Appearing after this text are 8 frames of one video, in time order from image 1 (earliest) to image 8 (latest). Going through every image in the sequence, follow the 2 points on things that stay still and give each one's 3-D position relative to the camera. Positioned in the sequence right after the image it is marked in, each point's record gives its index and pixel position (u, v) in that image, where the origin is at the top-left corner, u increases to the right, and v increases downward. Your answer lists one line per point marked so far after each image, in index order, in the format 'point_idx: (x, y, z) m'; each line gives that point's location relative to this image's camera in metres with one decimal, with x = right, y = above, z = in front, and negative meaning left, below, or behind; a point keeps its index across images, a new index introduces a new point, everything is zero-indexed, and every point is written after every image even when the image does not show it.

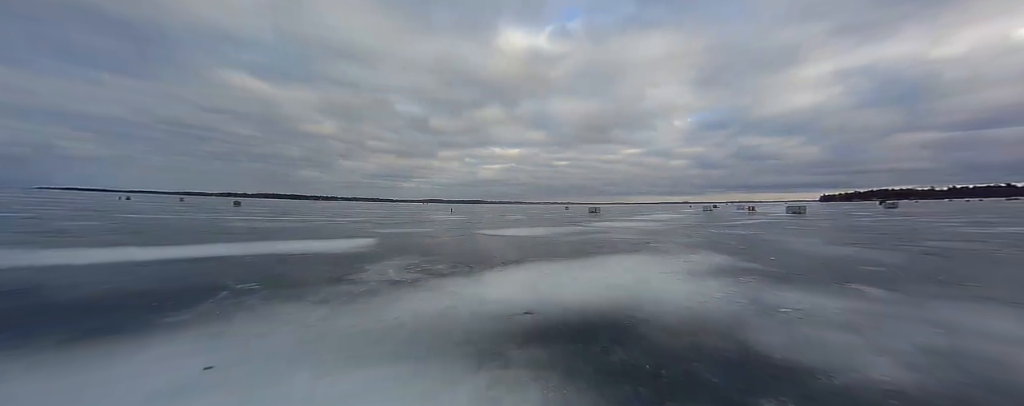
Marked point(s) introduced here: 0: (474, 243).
0: (-2.4, -2.4, +19.6) m
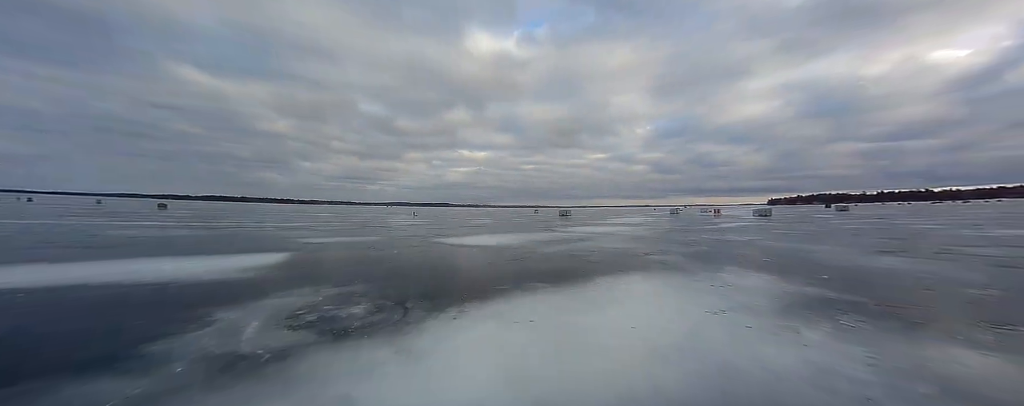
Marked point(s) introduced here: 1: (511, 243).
0: (-4.1, -2.5, +15.4) m
1: (-0.1, -2.1, +16.3) m
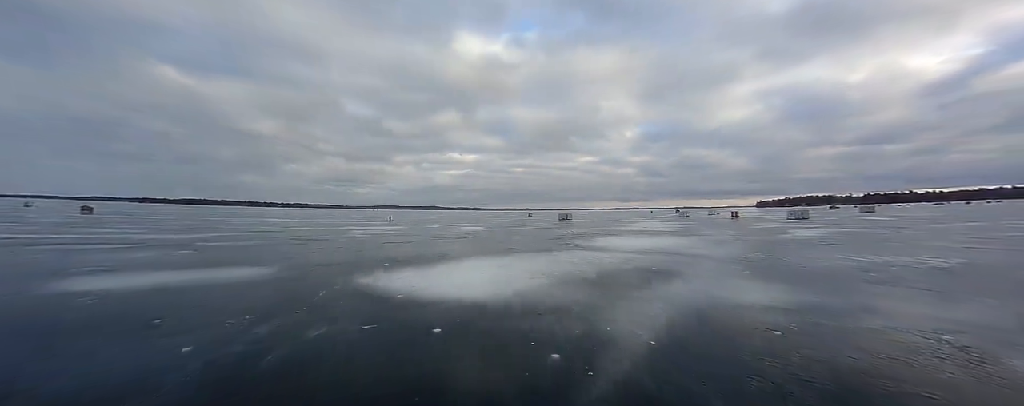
0: (-3.7, -2.4, +6.5) m
1: (+0.3, -2.1, +7.5) m
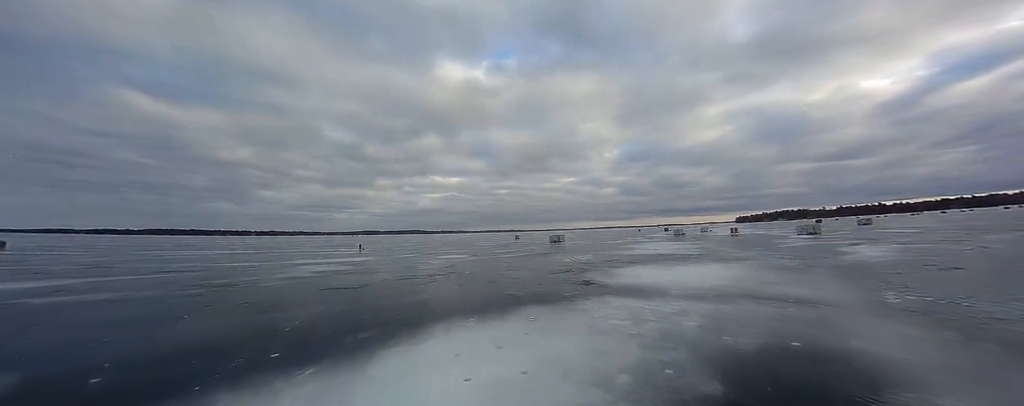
0: (-3.3, -2.6, +1.3) m
1: (+0.7, -2.3, +2.6) m
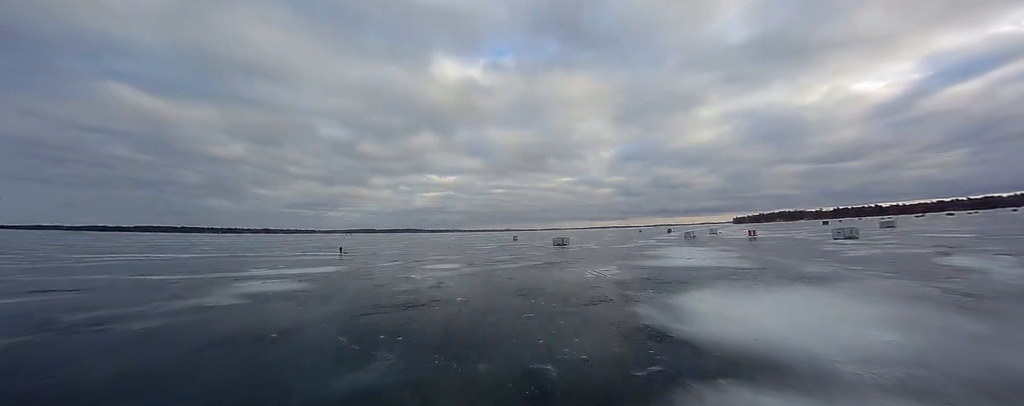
0: (-2.7, -2.6, -3.3) m
1: (+1.2, -2.2, -2.0) m
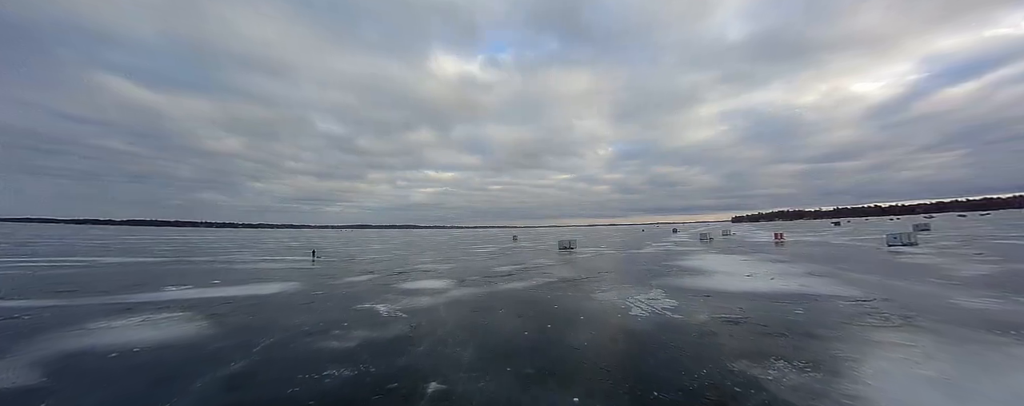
0: (-2.2, -2.7, -8.5) m
1: (+1.7, -2.3, -7.2) m
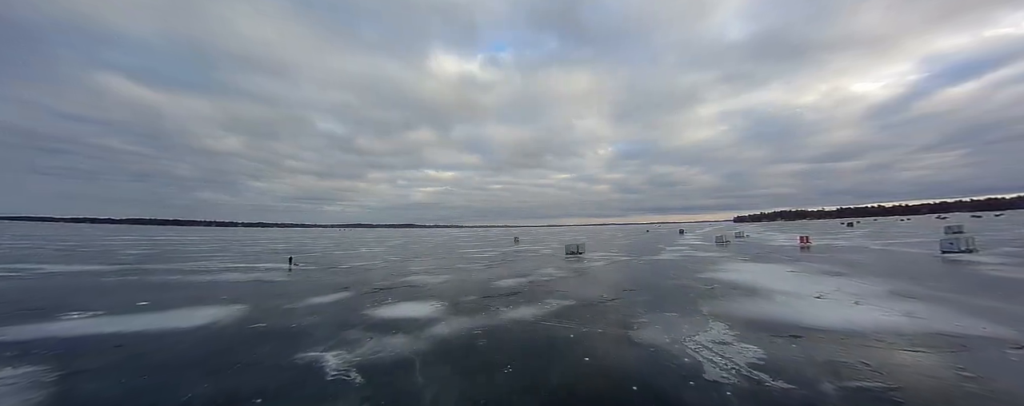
0: (-2.0, -2.8, -12.1) m
1: (+2.0, -2.4, -10.8) m
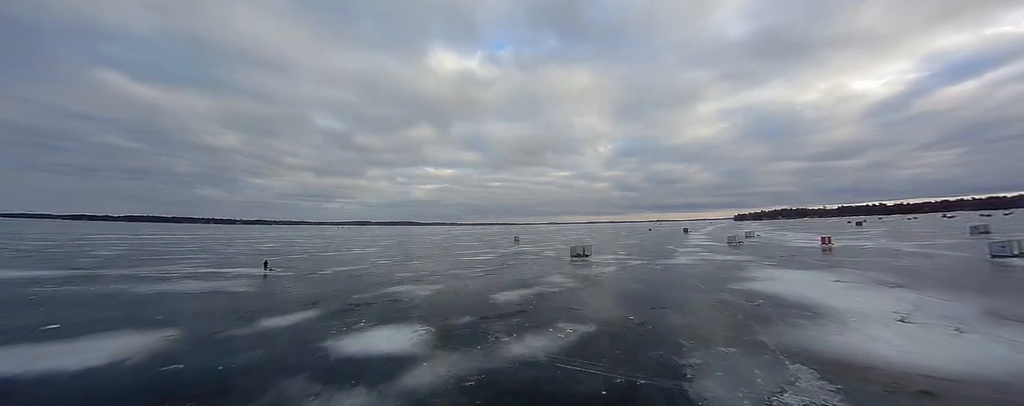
0: (-1.8, -2.9, -14.9) m
1: (+2.1, -2.6, -13.6) m
